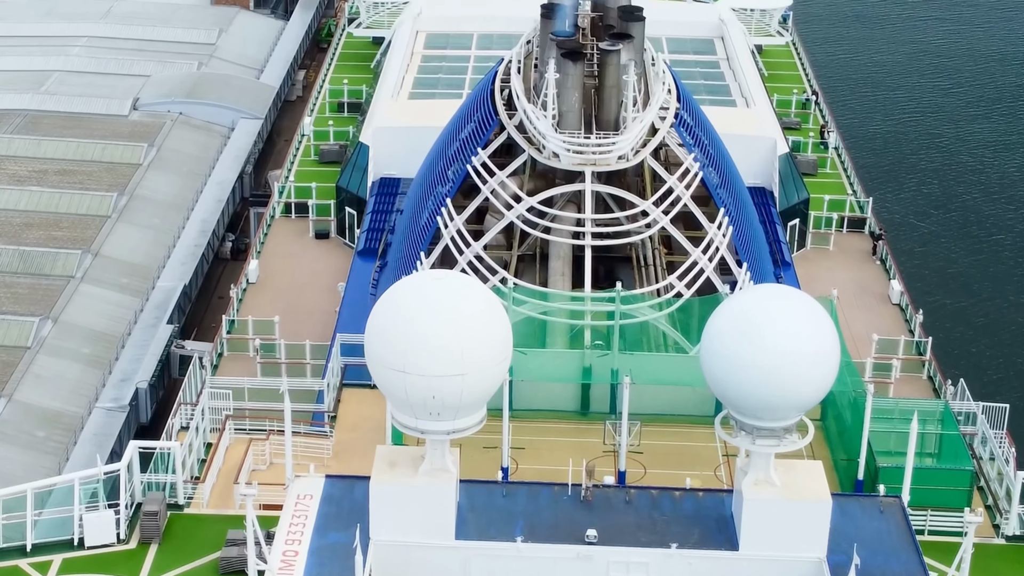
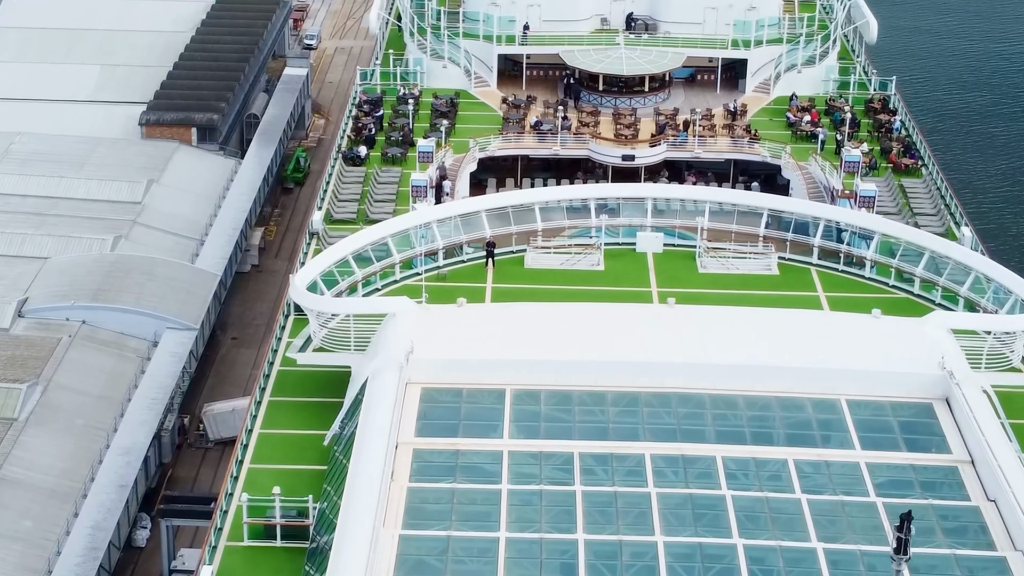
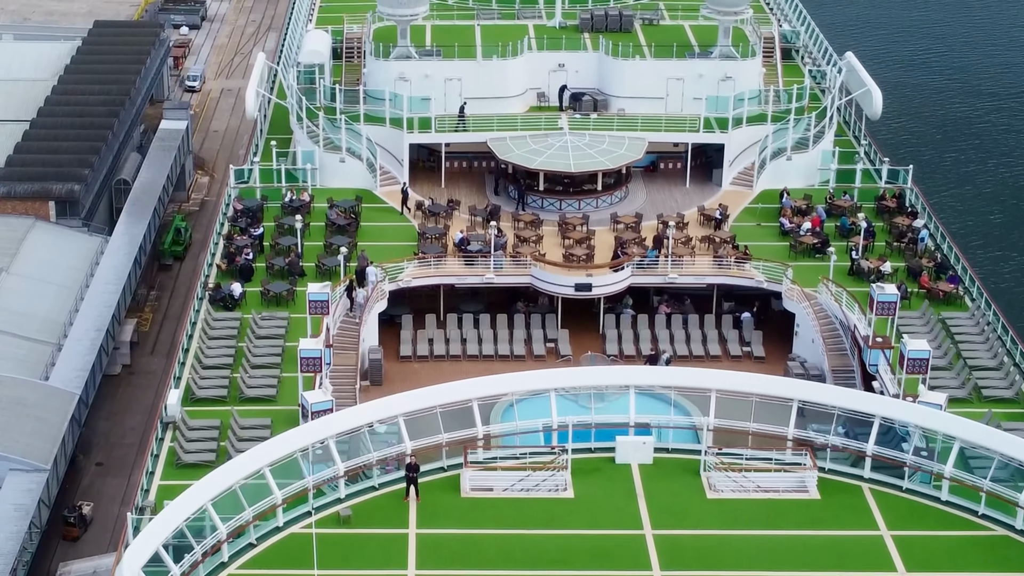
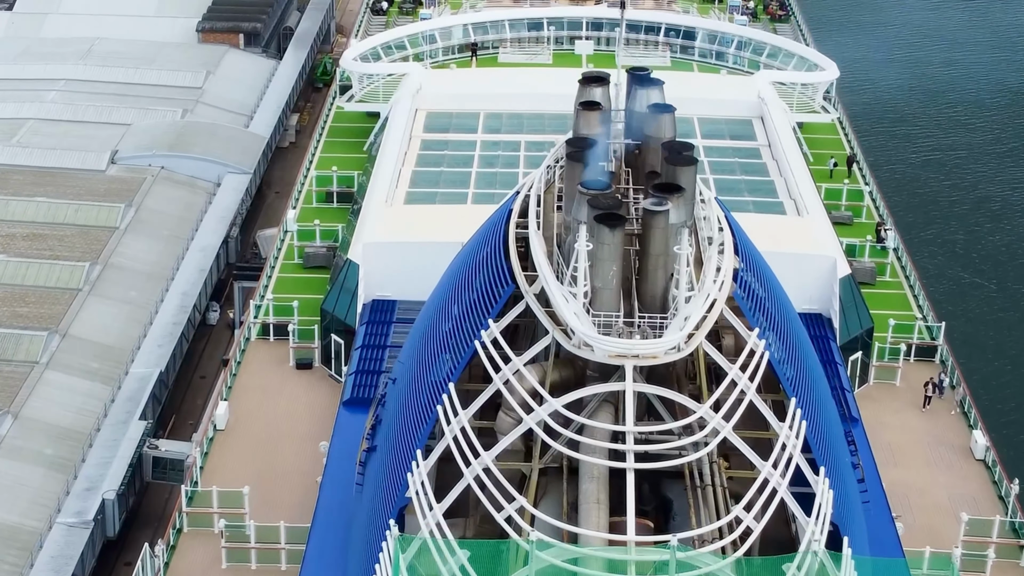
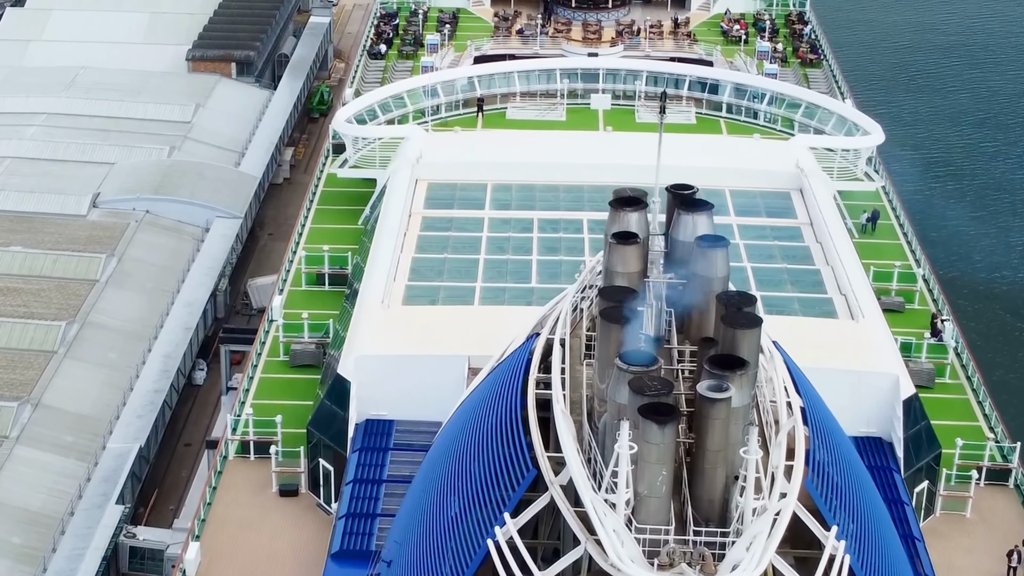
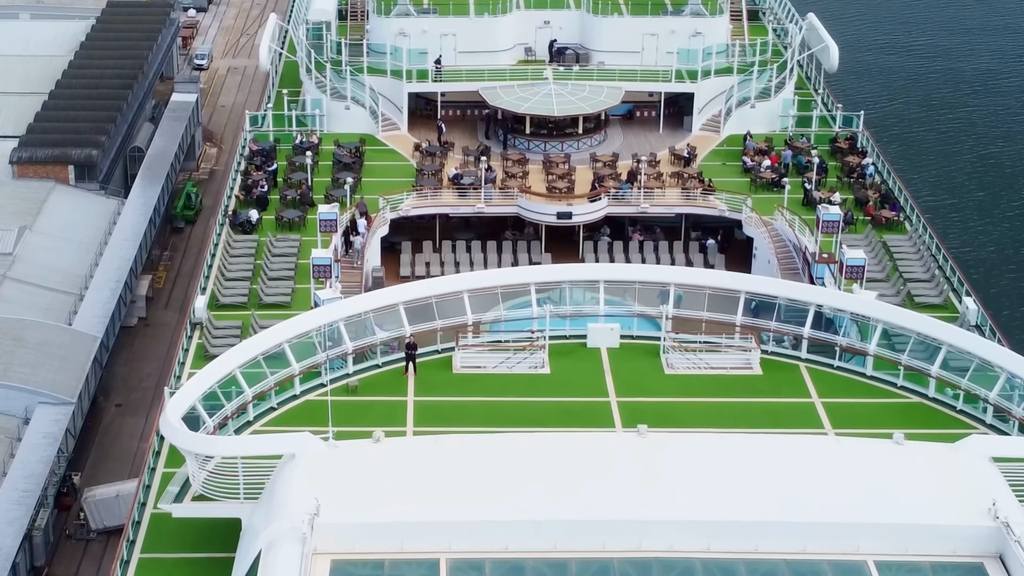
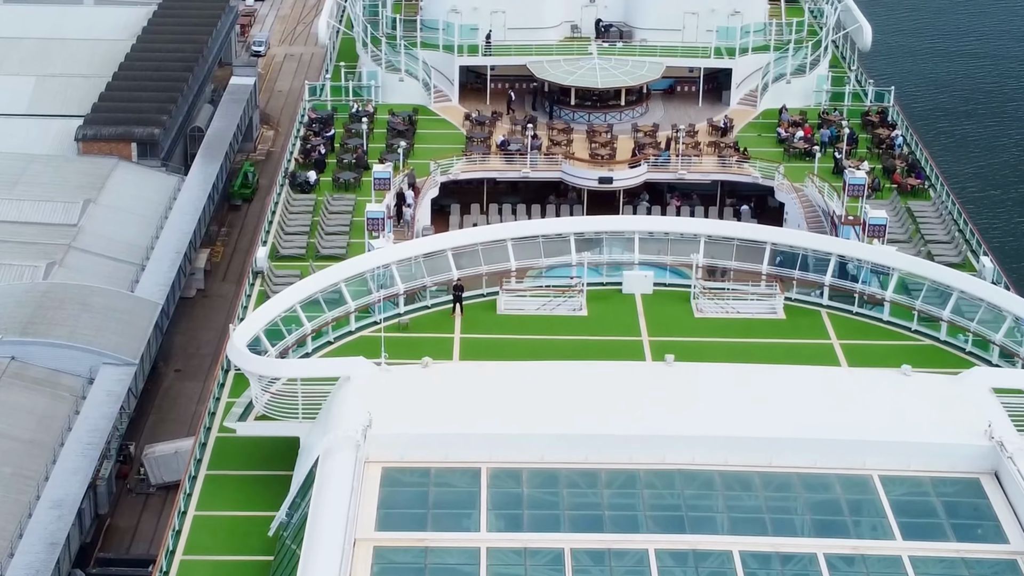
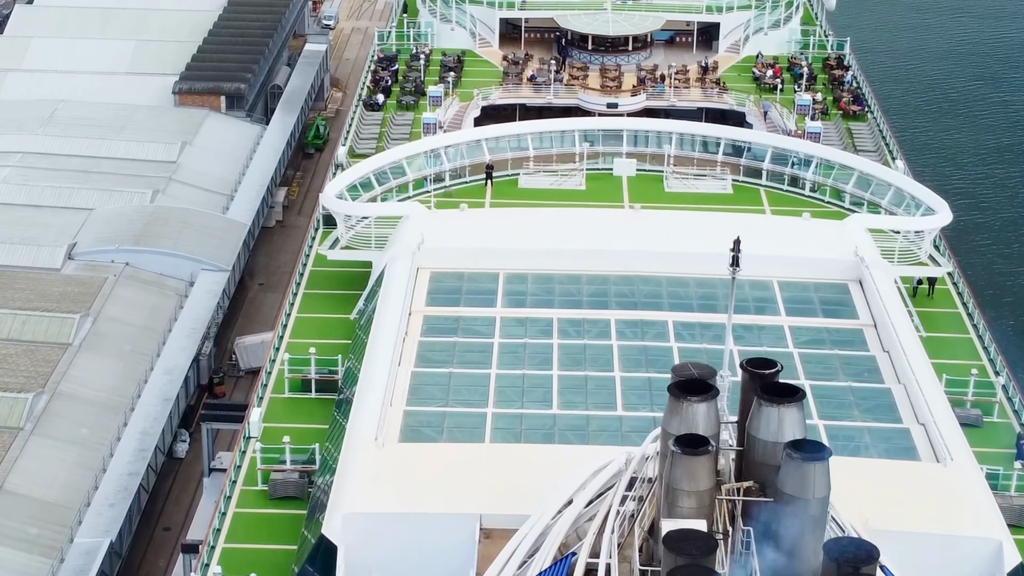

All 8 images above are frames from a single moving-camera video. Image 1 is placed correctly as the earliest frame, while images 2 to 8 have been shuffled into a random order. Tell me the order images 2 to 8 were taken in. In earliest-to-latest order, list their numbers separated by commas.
4, 5, 8, 2, 7, 6, 3
